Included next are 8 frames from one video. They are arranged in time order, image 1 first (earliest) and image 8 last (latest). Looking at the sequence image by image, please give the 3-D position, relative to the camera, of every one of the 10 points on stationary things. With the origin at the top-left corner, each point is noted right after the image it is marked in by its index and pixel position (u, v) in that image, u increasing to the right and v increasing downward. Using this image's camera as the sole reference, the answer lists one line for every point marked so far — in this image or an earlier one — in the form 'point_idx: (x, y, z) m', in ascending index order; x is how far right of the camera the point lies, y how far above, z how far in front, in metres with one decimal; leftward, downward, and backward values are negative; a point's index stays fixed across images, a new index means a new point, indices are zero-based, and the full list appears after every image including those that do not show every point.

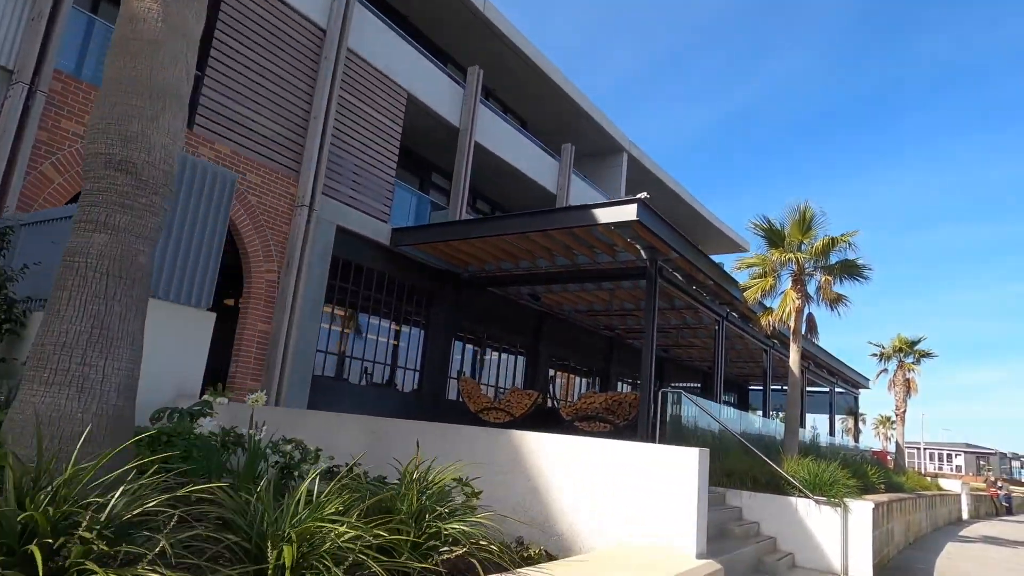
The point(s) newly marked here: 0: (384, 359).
0: (-2.2, -1.3, +11.6) m
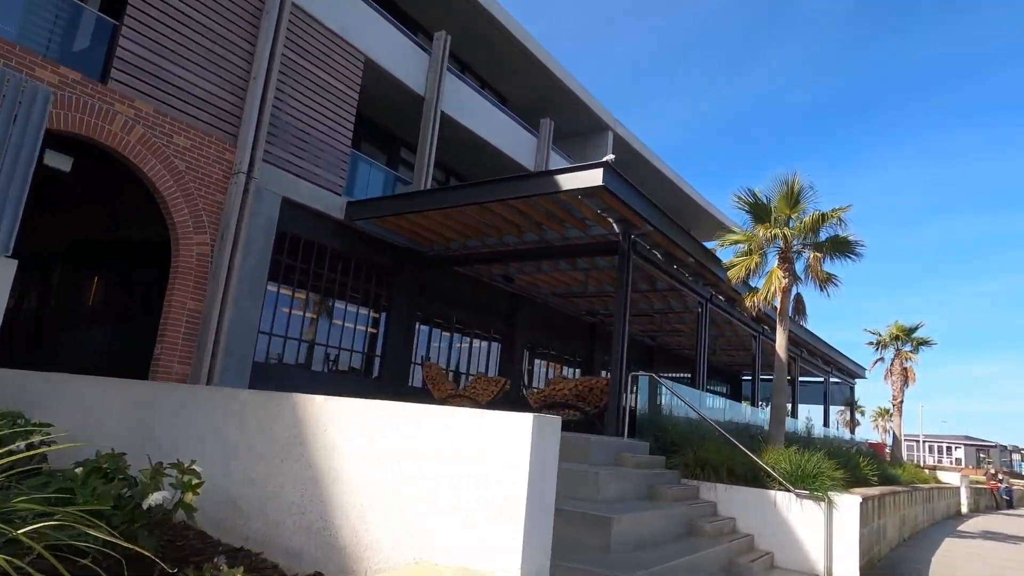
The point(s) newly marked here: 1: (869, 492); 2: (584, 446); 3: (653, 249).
0: (-2.7, -0.9, +10.9) m
1: (+4.8, -2.7, +8.8) m
2: (+0.7, -1.6, +6.8) m
3: (+2.3, +0.6, +10.6) m
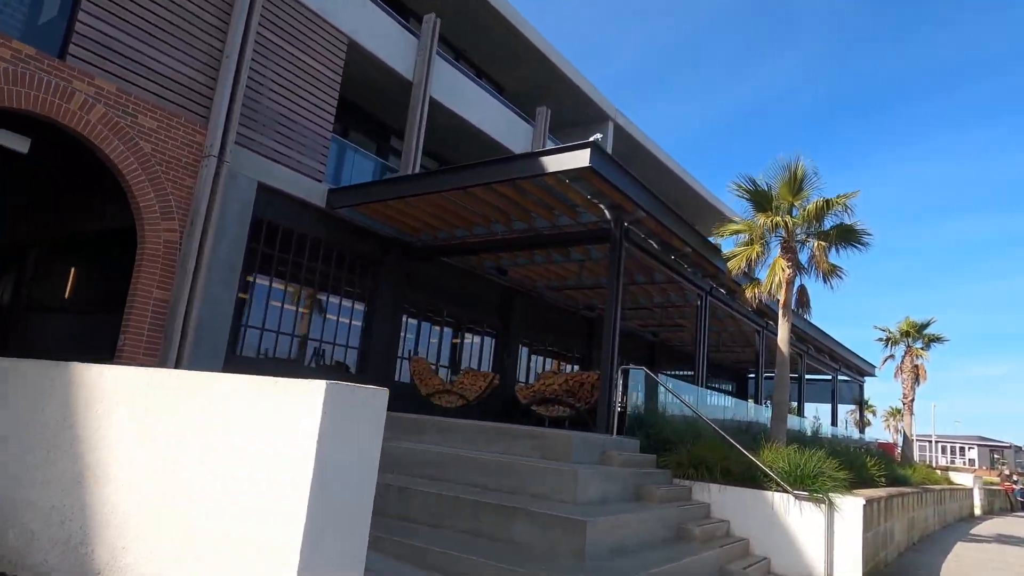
0: (-2.9, -0.8, +10.4) m
1: (+4.6, -2.6, +8.3) m
2: (+0.5, -1.5, +6.3) m
3: (+2.1, +0.8, +10.2) m
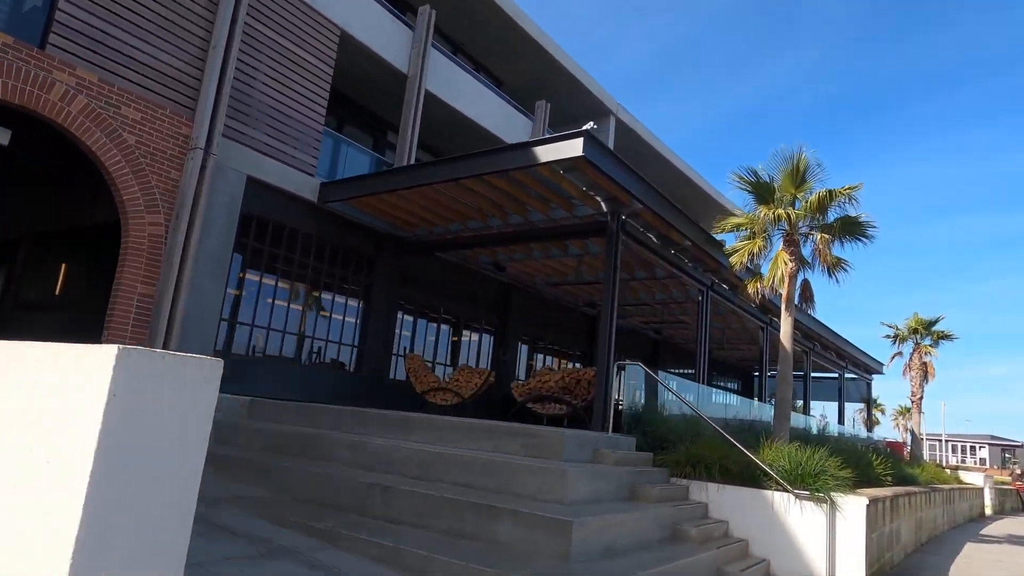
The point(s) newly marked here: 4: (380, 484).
0: (-2.9, -0.7, +10.3) m
1: (+4.5, -2.5, +8.0) m
2: (+0.4, -1.4, +6.1) m
3: (+2.0, +0.8, +9.9) m
4: (-1.1, -1.6, +5.5) m
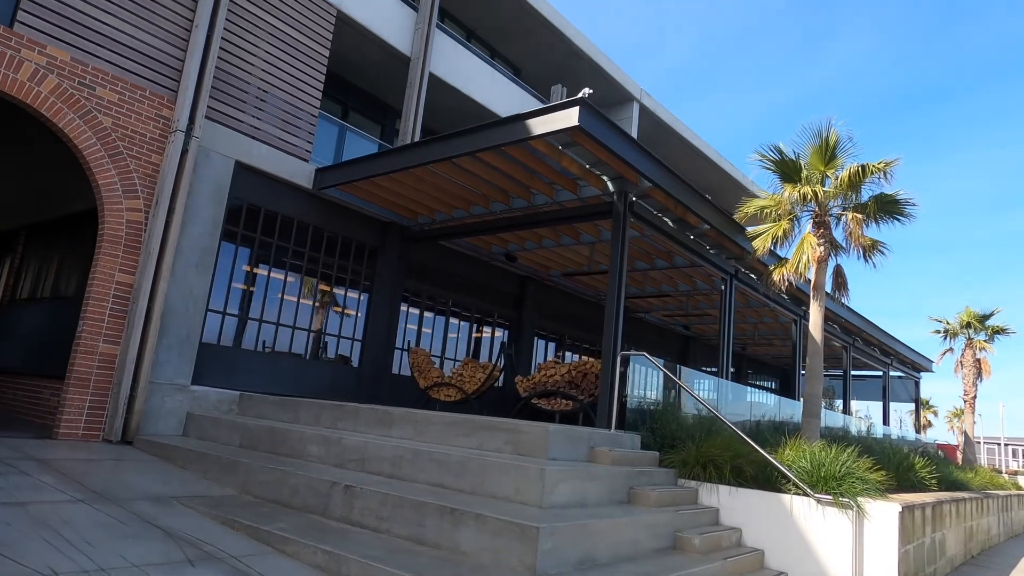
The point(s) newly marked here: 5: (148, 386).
0: (-2.8, -0.6, +9.9) m
1: (+4.4, -2.3, +7.2) m
2: (+0.2, -1.2, +5.5) m
3: (+2.1, +1.0, +9.2) m
4: (-1.3, -1.5, +5.0) m
5: (-4.1, -1.1, +7.4) m
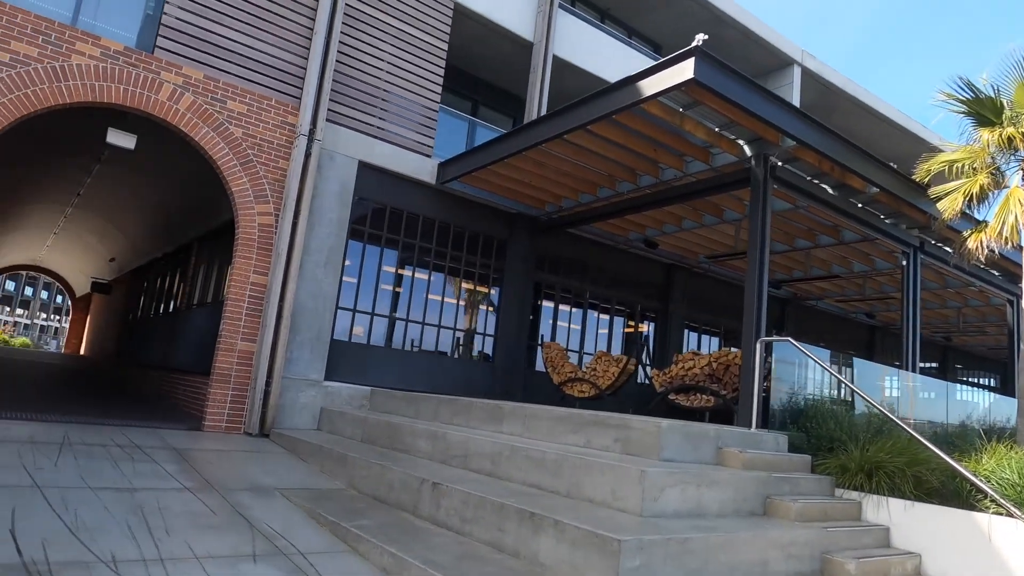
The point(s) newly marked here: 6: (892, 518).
0: (-0.9, -0.5, +9.8) m
1: (+5.6, -1.9, +5.3) m
2: (+1.0, -1.1, +4.8) m
3: (+3.6, +1.3, +7.9) m
4: (-0.6, -1.4, +4.7) m
5: (-2.7, -1.1, +7.8) m
6: (+2.8, -1.7, +4.9) m
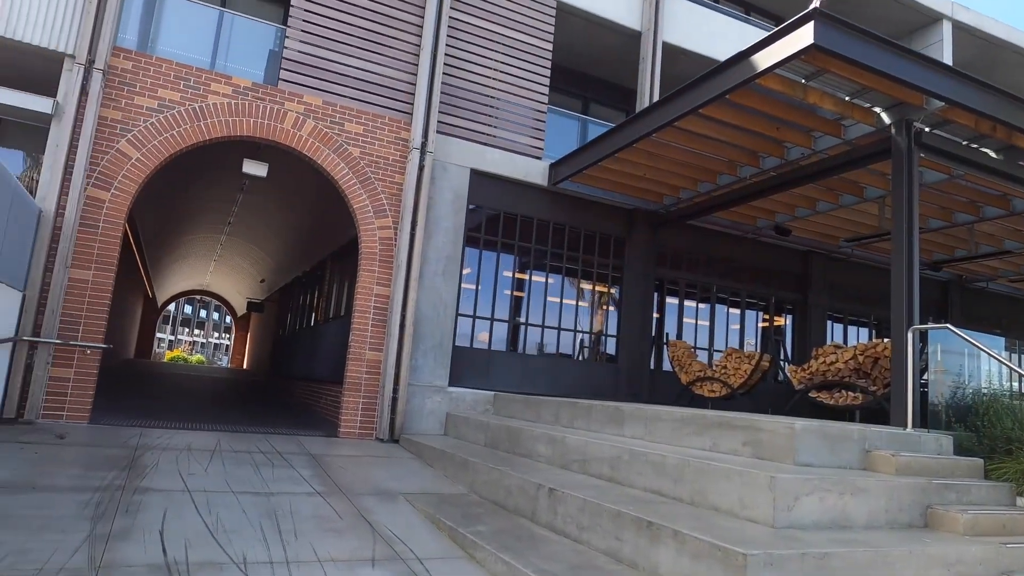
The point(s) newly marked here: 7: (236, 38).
0: (+0.9, -0.5, +9.7) m
1: (+6.4, -1.6, +4.0) m
2: (+1.8, -1.0, +4.4) m
3: (+4.9, +1.5, +7.0) m
4: (+0.2, -1.4, +4.6) m
5: (-1.3, -1.2, +8.0) m
6: (+3.7, -1.5, +4.2) m
7: (-3.2, +2.9, +7.8) m
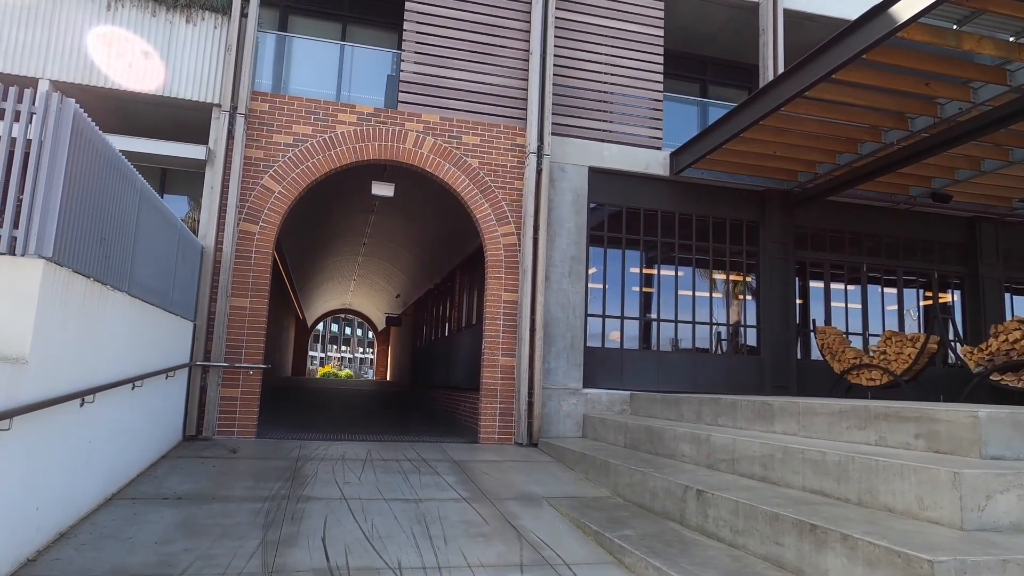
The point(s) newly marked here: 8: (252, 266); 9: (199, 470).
0: (+2.7, -0.4, +9.2) m
1: (+7.1, -1.1, +2.6) m
2: (+2.7, -0.8, +3.9) m
3: (+6.0, +1.9, +5.9) m
4: (+1.2, -1.3, +4.4) m
5: (+0.4, -1.3, +8.0) m
6: (+4.5, -1.2, +3.3) m
7: (-1.9, +2.7, +8.2) m
8: (-2.9, +0.2, +7.4) m
9: (-2.6, -1.5, +5.6) m
